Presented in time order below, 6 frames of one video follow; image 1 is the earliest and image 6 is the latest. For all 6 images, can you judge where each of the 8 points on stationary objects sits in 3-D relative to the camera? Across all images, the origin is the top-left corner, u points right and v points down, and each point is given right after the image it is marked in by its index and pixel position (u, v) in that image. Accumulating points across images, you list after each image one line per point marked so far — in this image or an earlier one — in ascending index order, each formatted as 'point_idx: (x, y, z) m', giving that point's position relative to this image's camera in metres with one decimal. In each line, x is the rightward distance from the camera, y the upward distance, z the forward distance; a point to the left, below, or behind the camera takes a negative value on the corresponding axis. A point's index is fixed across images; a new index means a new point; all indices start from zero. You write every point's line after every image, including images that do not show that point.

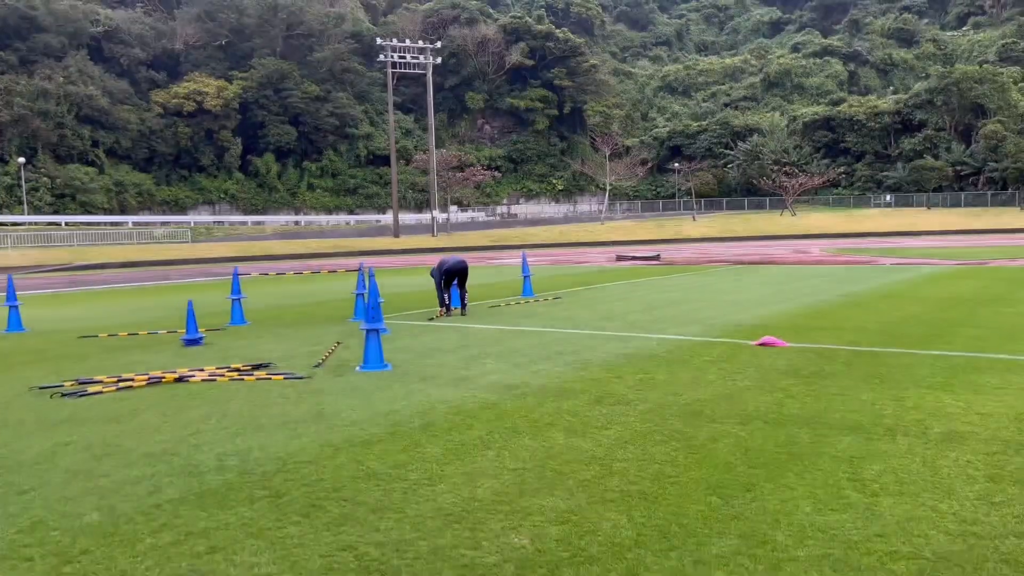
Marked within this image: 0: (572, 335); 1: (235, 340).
0: (+0.6, -0.5, +8.8) m
1: (-3.2, -0.6, +9.5) m
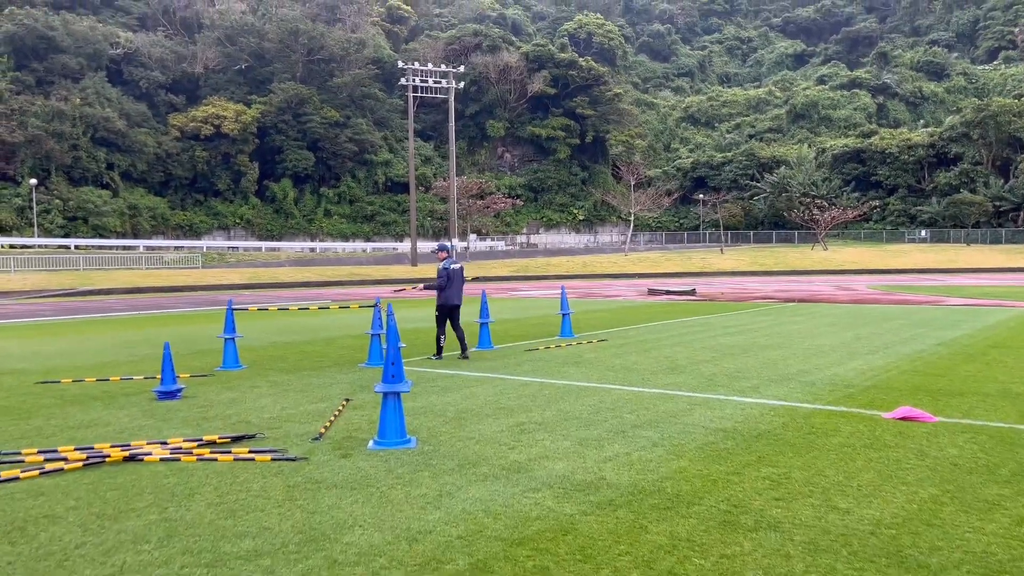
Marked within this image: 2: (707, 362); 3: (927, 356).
0: (+1.1, -0.9, +7.0) m
1: (-2.7, -1.0, +7.7) m
2: (+2.1, -0.8, +9.1) m
3: (+4.7, -0.8, +9.5) m
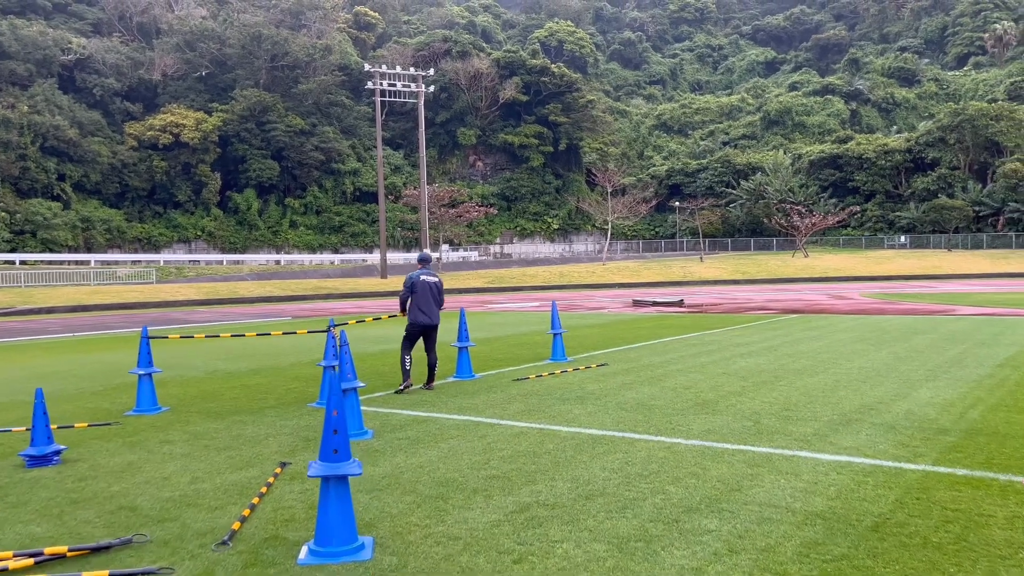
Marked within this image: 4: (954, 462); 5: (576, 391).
0: (+1.0, -1.0, +5.3) m
1: (-2.8, -1.1, +5.8) m
2: (+2.0, -1.0, +7.4) m
3: (+4.6, -0.9, +7.8) m
4: (+2.6, -1.0, +4.9) m
5: (+0.6, -1.0, +8.0) m
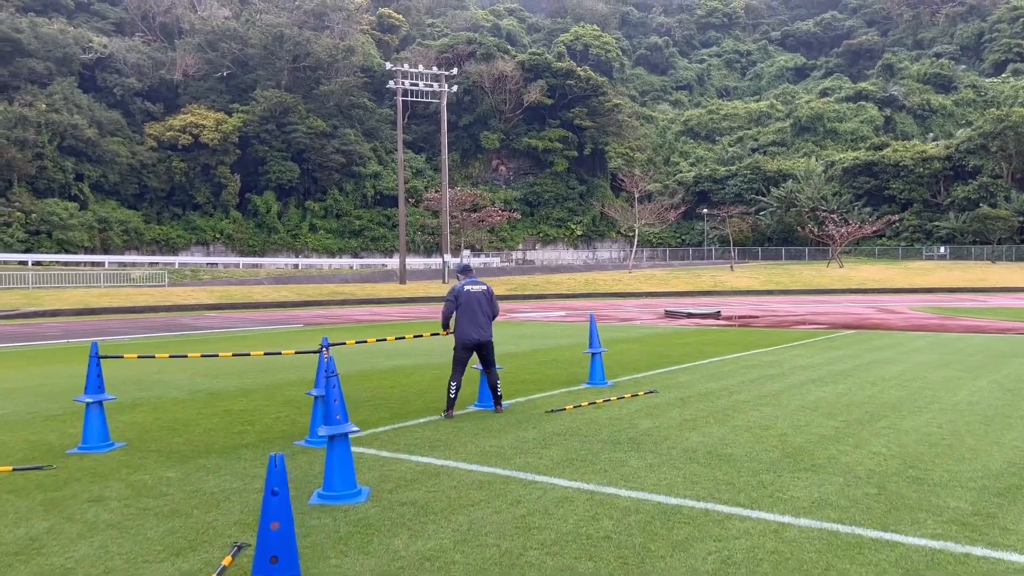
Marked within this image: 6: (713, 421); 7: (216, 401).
0: (+1.2, -1.1, +3.7) m
1: (-2.6, -1.2, +4.4) m
2: (+2.3, -1.1, +5.8) m
3: (+4.9, -1.0, +6.2) m
4: (+2.8, -1.1, +3.3) m
5: (+0.9, -1.1, +6.4) m
6: (+1.6, -1.1, +6.9) m
7: (-3.0, -1.2, +8.5) m
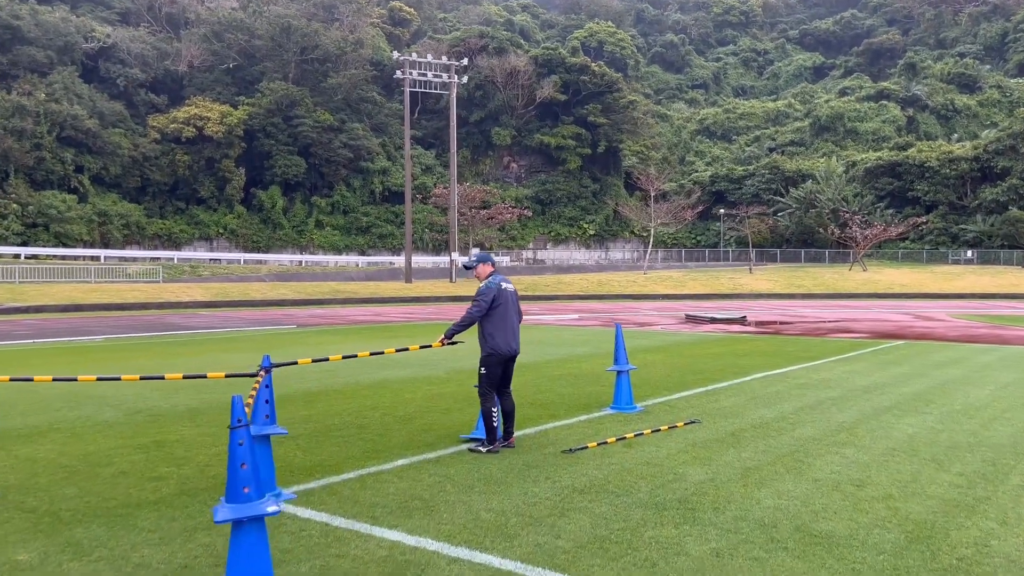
0: (+1.2, -1.2, +2.1) m
1: (-2.5, -1.2, +2.7) m
2: (+2.3, -1.1, +4.1) m
3: (+4.9, -1.1, +4.5) m
4: (+2.8, -1.2, +1.6) m
5: (+0.9, -1.1, +4.7) m
6: (+1.7, -1.1, +5.2) m
7: (-3.0, -1.1, +6.9) m
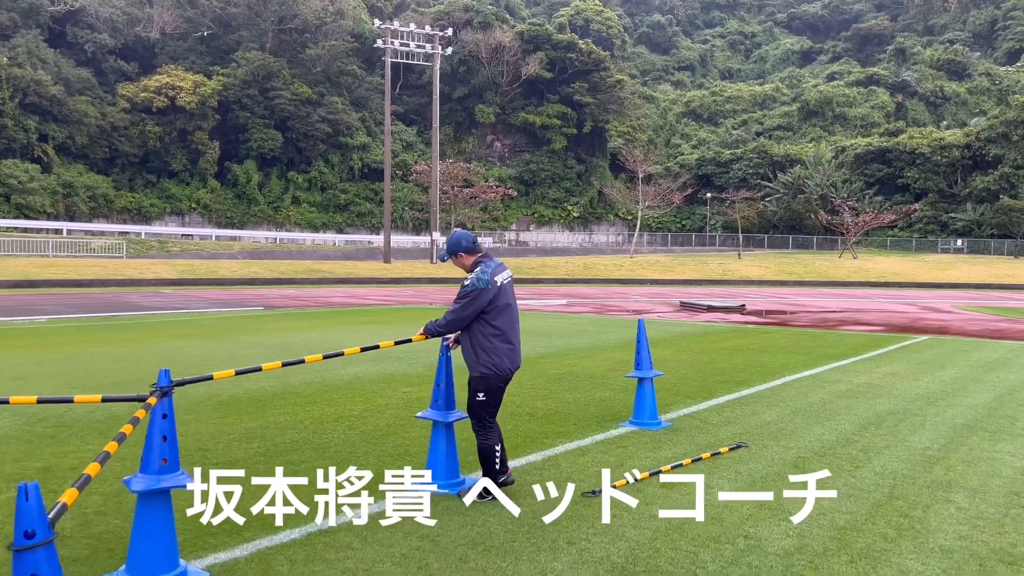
0: (+1.4, -1.2, +0.7) m
1: (-2.5, -1.1, +1.2) m
2: (+2.4, -1.1, +2.8) m
3: (+4.9, -1.2, +3.2) m
4: (+2.9, -1.2, +0.2) m
5: (+1.0, -1.1, +3.3) m
6: (+1.7, -1.1, +3.8) m
7: (-3.0, -1.0, +5.4) m
